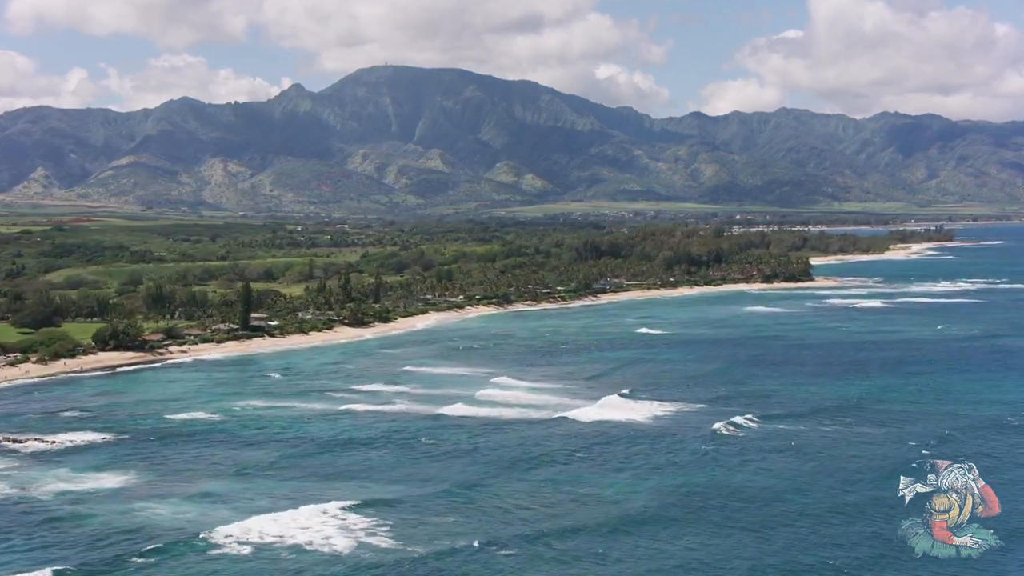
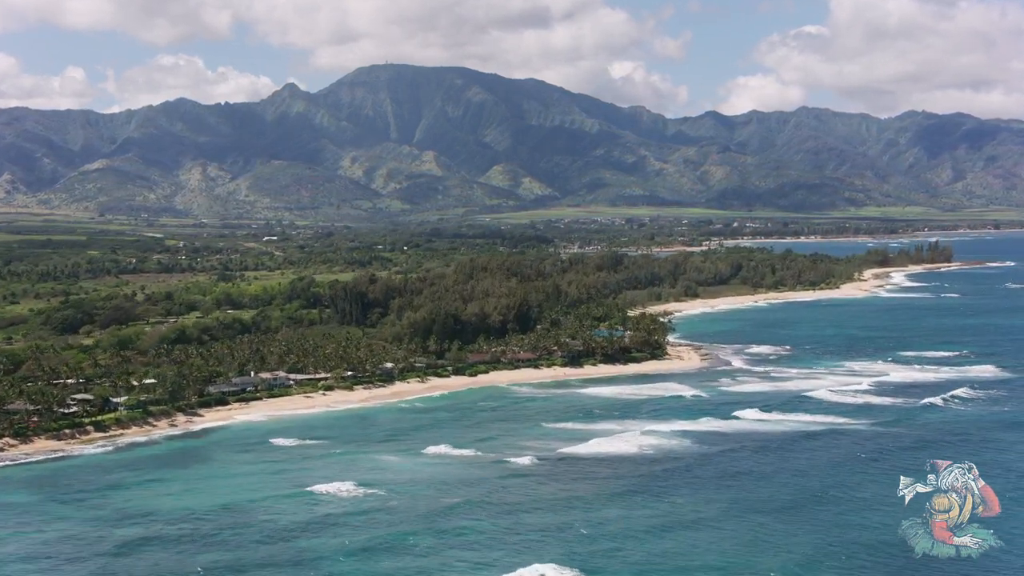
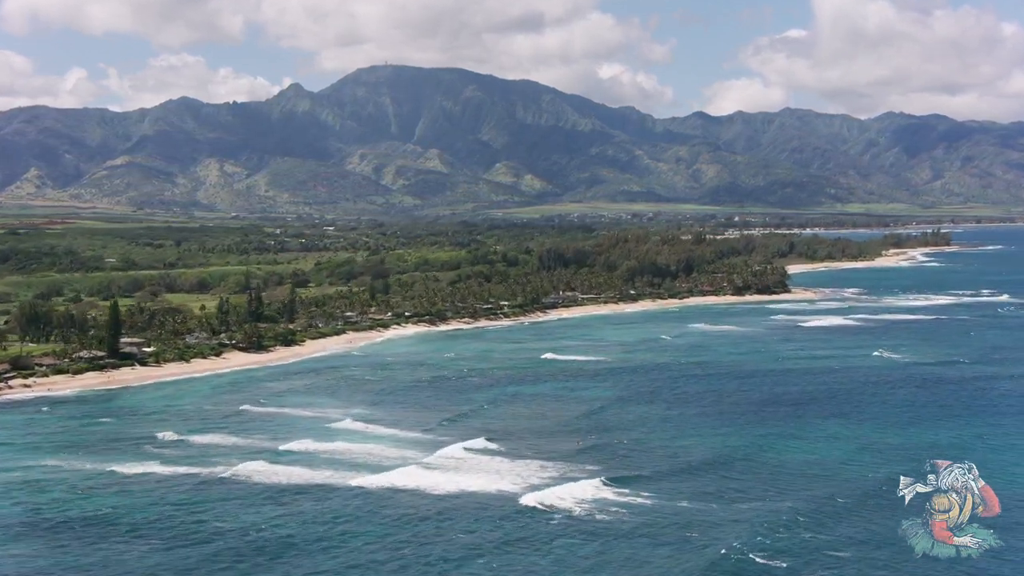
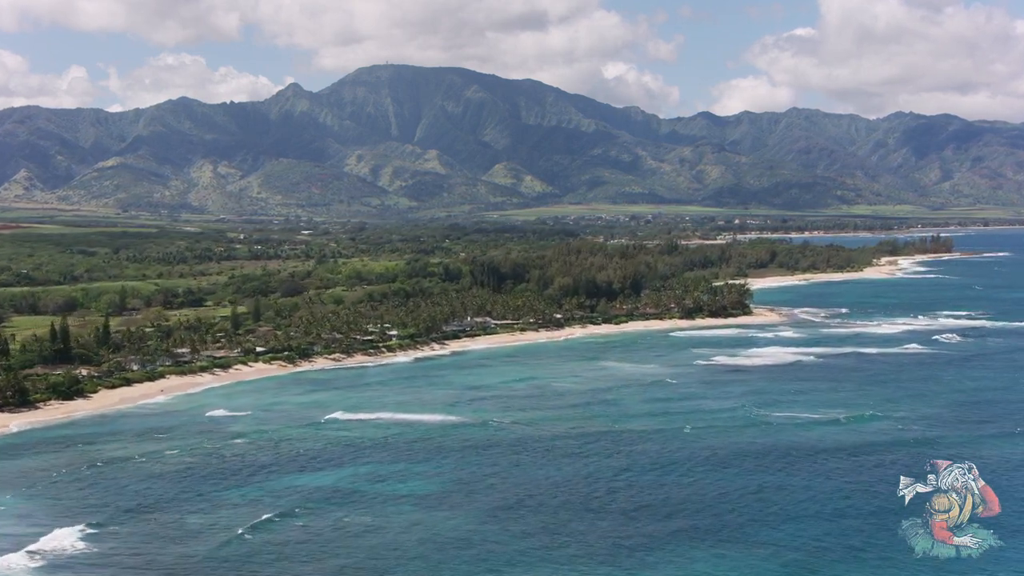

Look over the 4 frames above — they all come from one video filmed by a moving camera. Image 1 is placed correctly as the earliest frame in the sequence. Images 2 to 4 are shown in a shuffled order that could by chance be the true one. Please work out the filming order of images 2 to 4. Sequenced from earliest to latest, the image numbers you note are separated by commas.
3, 4, 2
